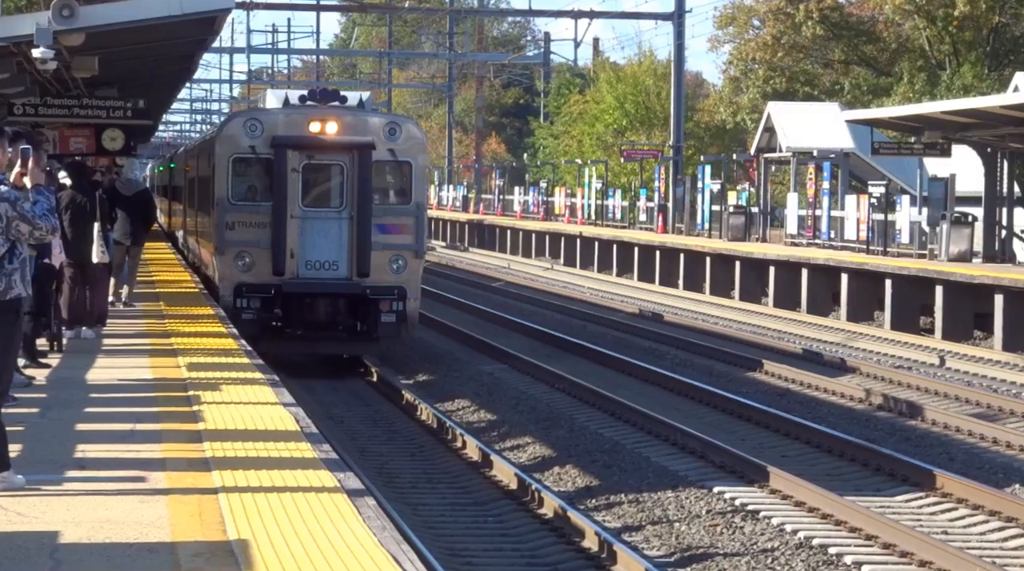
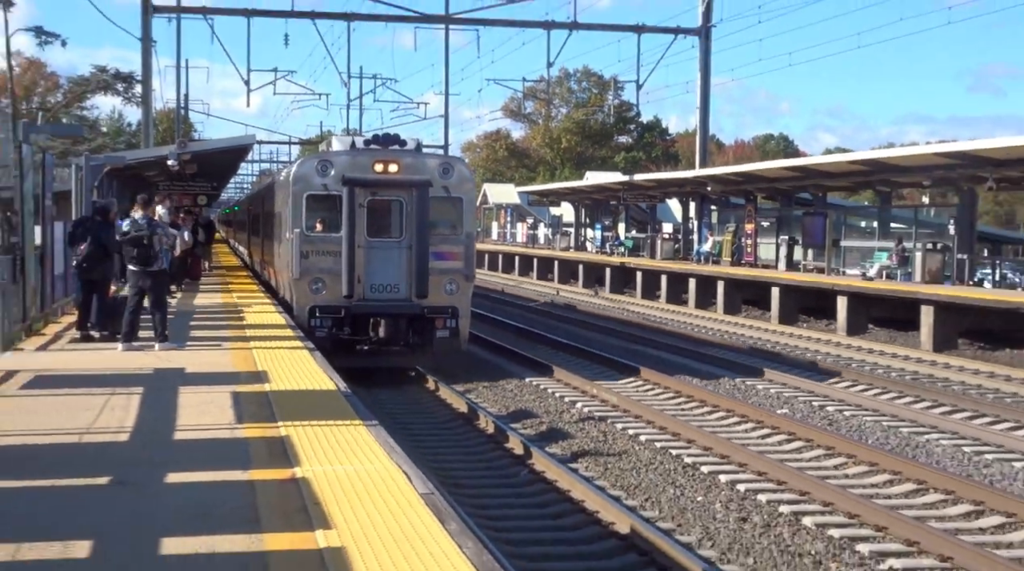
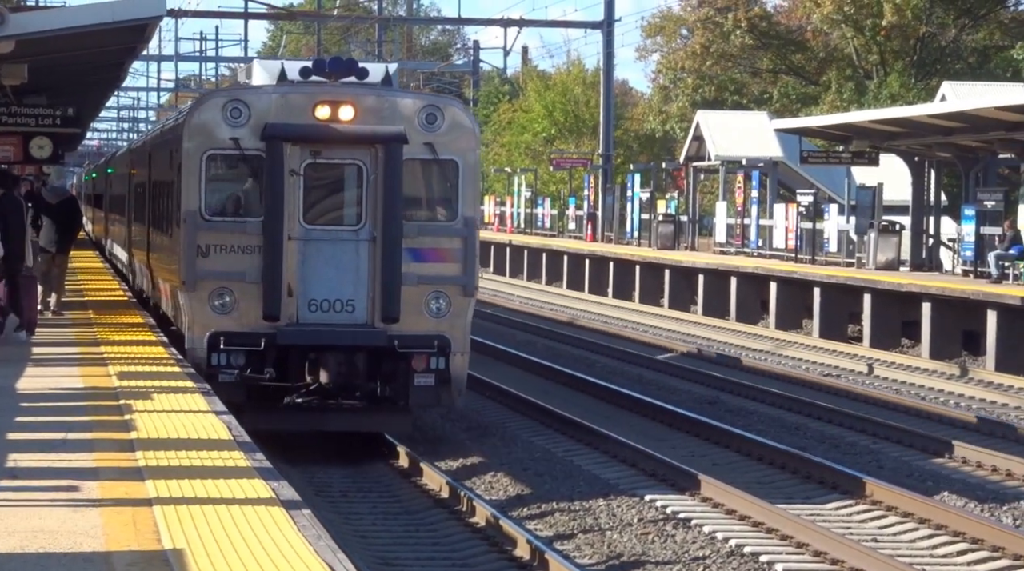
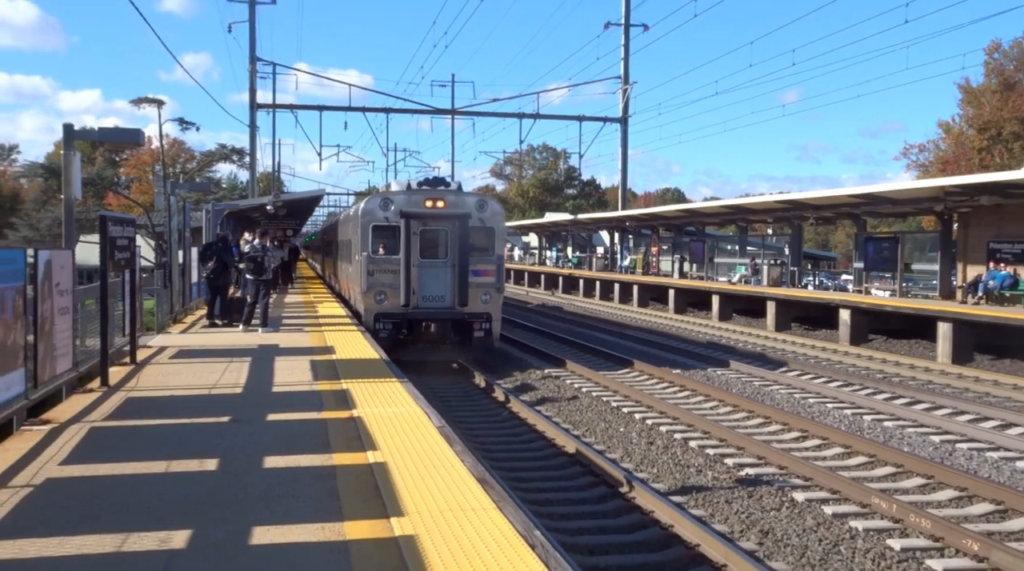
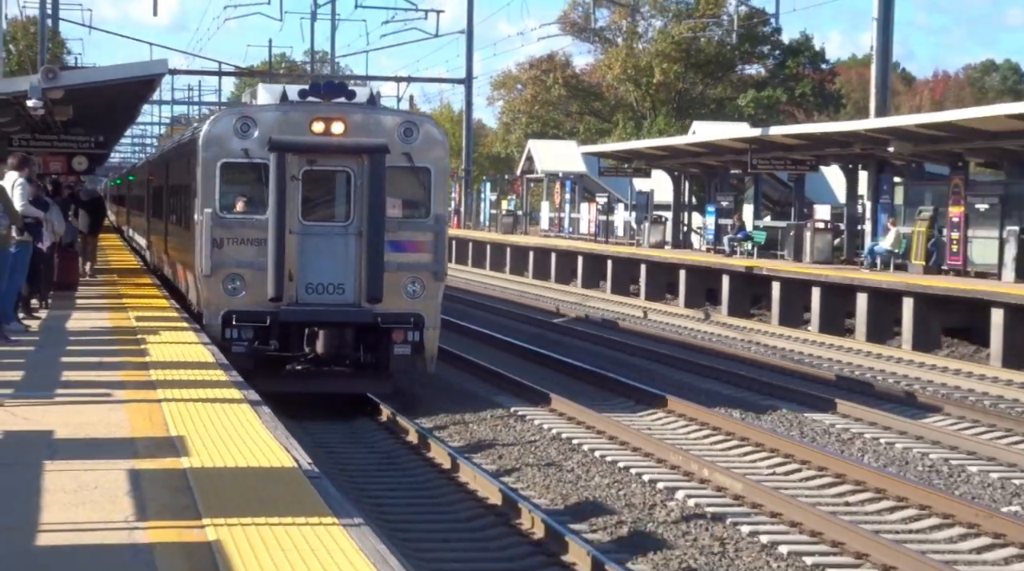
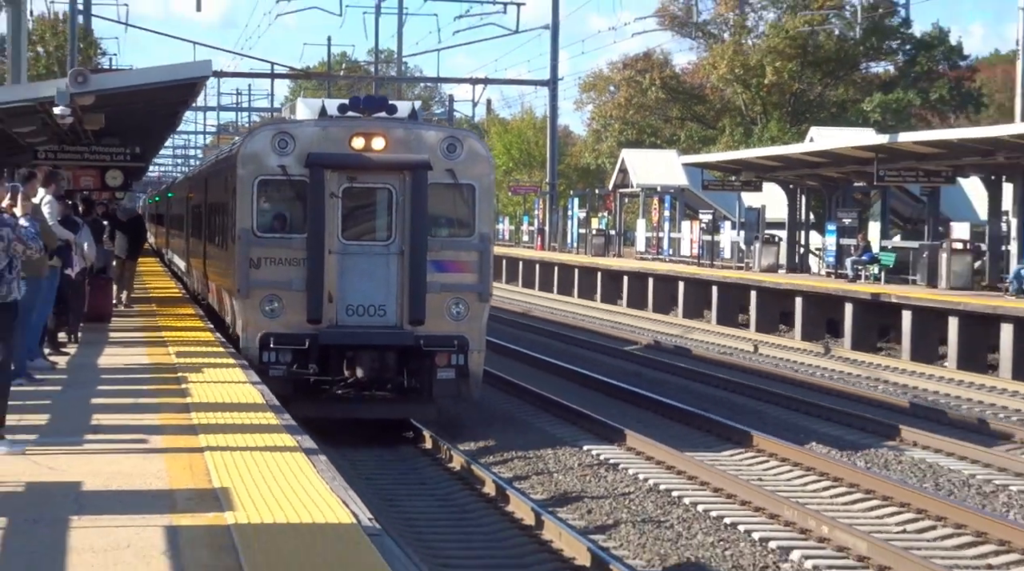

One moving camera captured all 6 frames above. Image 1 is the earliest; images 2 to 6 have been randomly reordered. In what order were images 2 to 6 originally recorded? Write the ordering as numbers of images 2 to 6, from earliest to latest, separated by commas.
3, 6, 5, 2, 4
